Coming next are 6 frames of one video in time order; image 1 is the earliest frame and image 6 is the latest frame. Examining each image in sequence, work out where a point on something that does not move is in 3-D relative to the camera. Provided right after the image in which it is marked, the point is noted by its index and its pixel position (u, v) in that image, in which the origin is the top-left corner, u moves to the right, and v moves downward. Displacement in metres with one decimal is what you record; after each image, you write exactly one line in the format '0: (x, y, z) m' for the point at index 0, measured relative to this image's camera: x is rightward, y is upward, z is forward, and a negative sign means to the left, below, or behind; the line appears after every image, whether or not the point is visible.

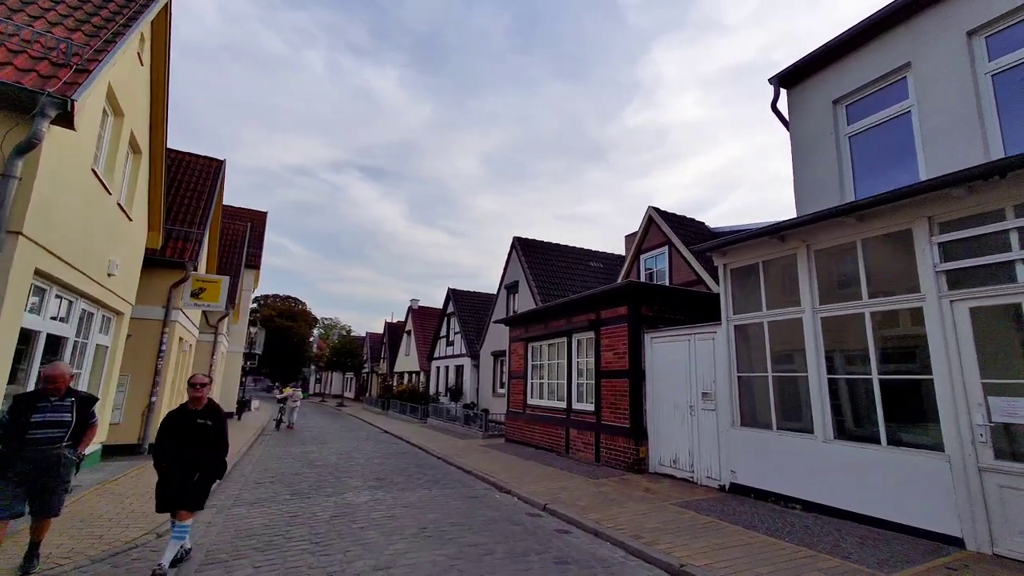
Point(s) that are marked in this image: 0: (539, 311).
0: (+0.8, -0.6, +12.6) m
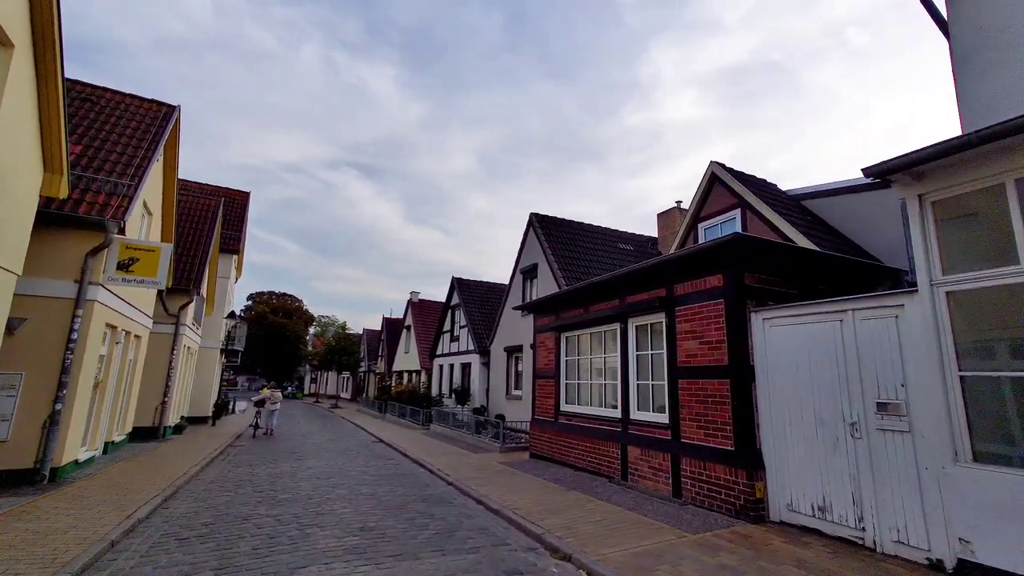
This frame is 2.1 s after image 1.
0: (+1.4, 0.0, +9.8) m
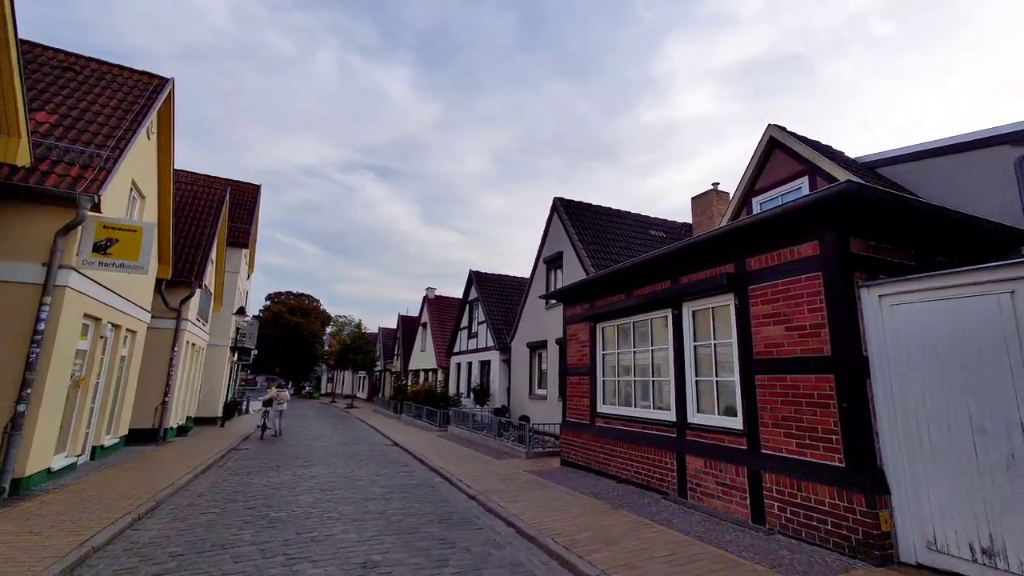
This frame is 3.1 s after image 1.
0: (+2.0, +0.3, +8.5) m
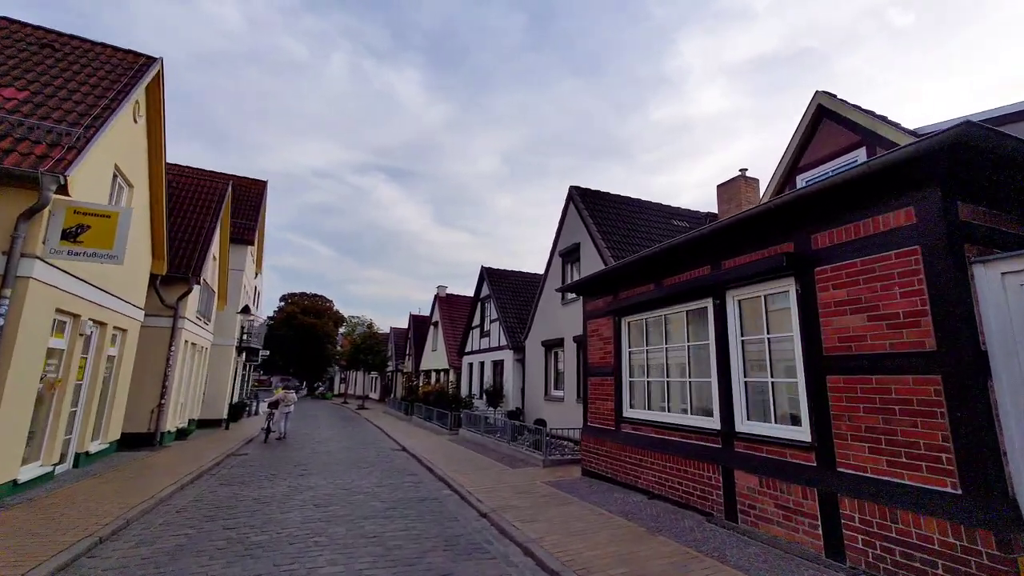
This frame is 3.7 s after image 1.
0: (+2.2, +0.5, +7.5) m
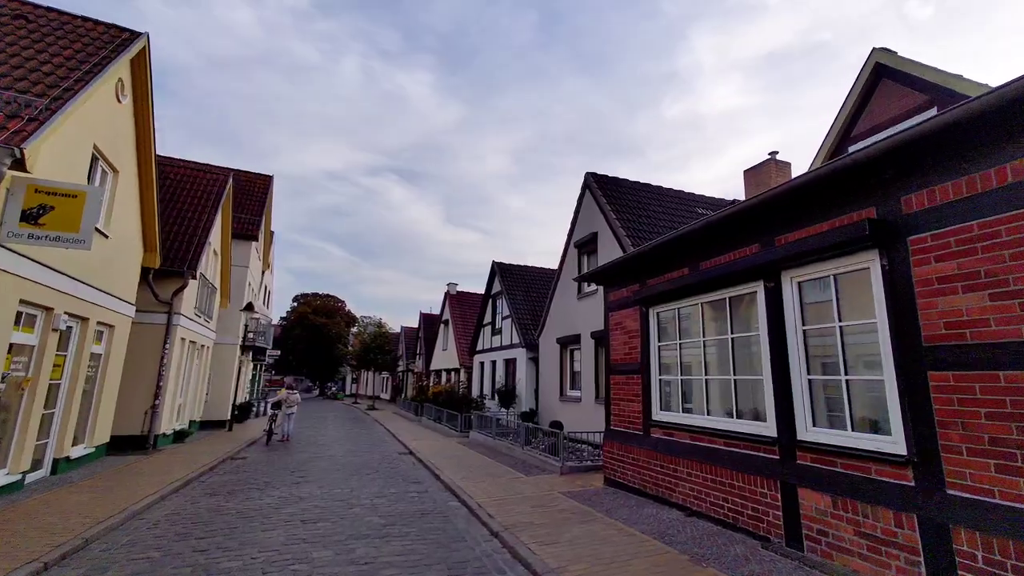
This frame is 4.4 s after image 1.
0: (+2.4, +0.7, +6.5) m
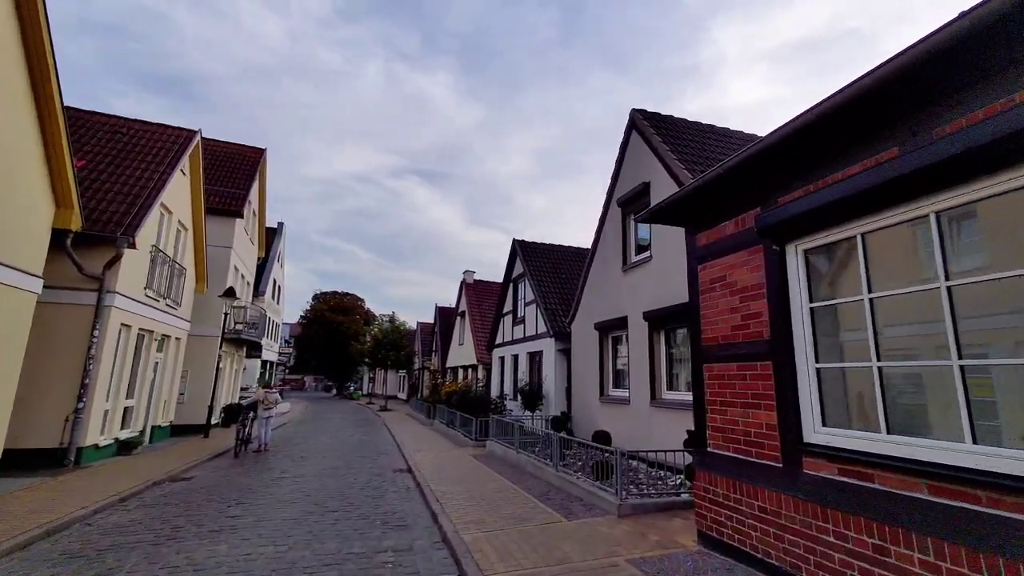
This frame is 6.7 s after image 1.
0: (+2.7, +1.5, +3.3) m
